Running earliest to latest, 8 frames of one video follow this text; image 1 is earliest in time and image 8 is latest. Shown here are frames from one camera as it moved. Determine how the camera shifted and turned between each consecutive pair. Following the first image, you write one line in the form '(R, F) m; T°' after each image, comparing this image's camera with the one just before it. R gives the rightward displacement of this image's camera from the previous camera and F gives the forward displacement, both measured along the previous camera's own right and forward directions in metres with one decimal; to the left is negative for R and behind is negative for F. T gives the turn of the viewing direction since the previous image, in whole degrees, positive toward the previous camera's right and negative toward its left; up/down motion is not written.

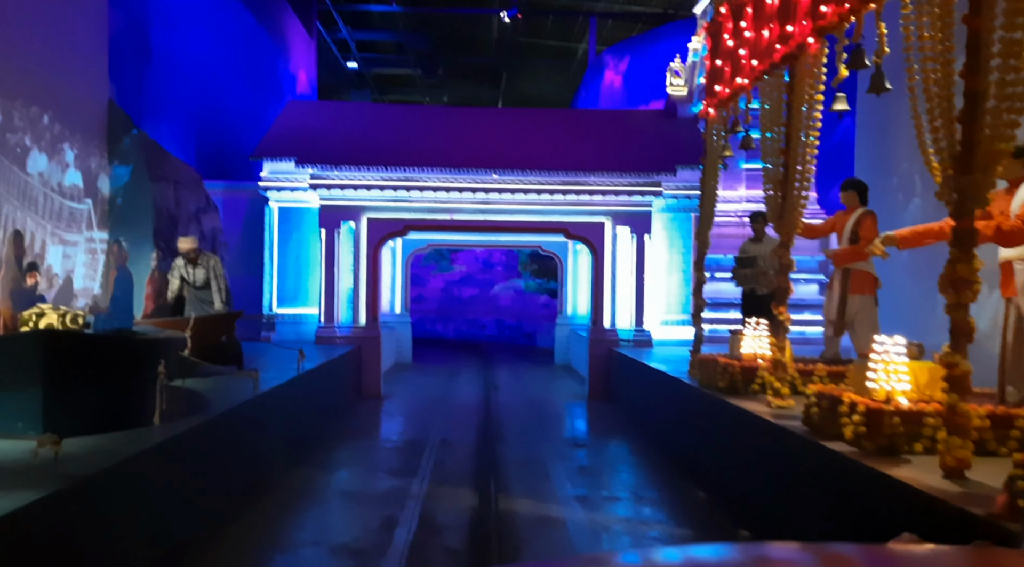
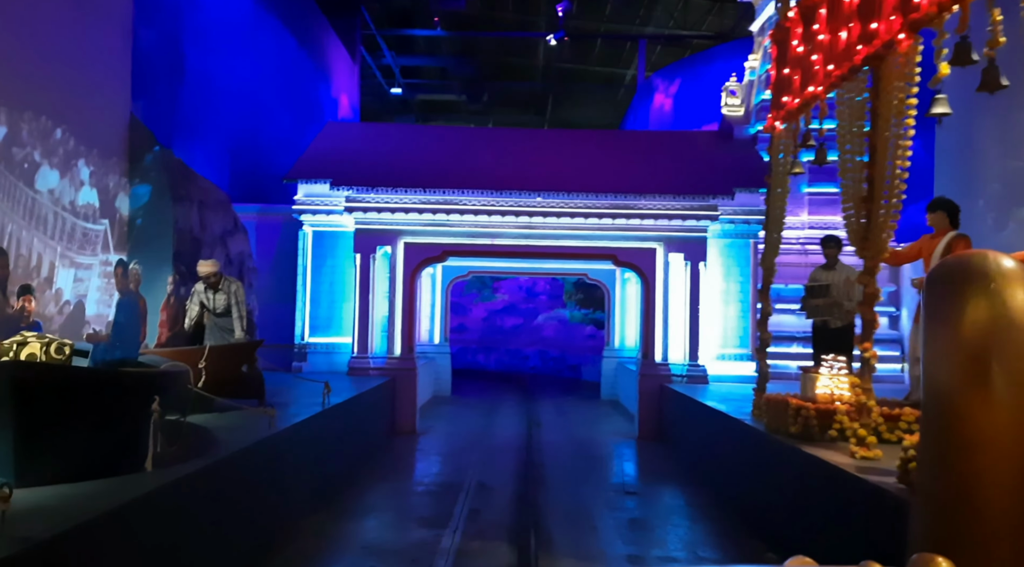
(0.0, +0.6) m; -3°
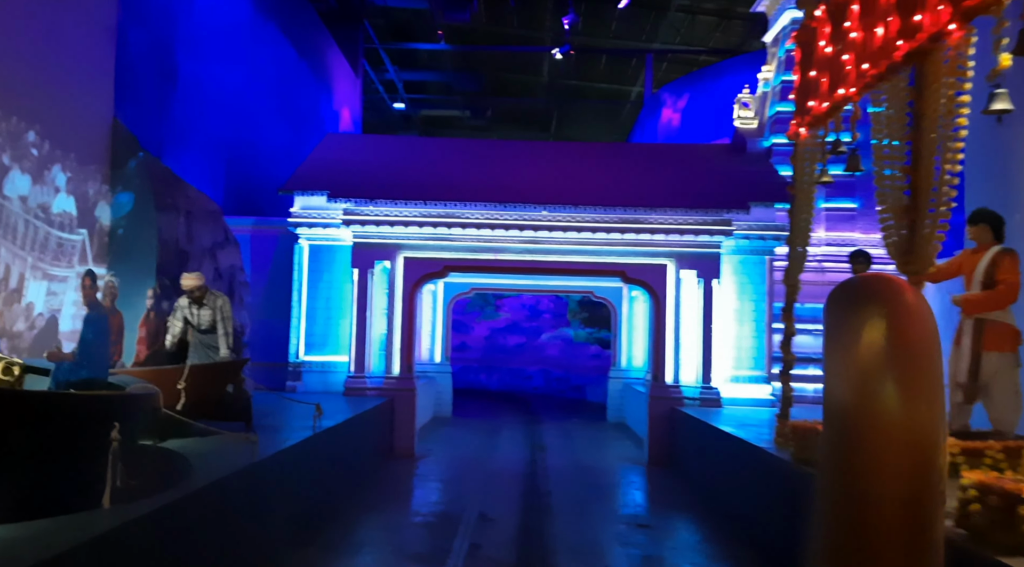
(0.0, +0.4) m; 0°
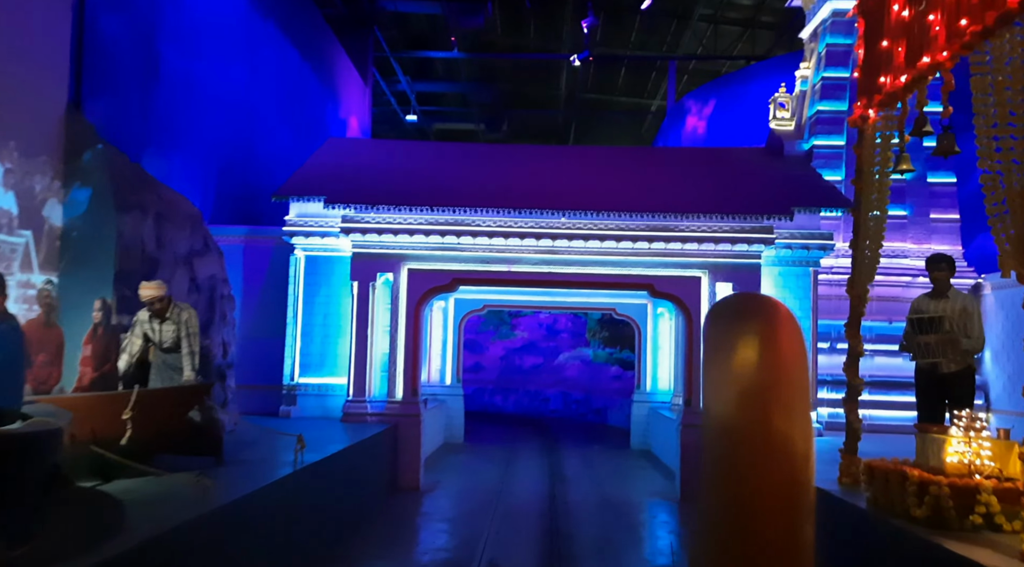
(0.0, +0.9) m; -1°
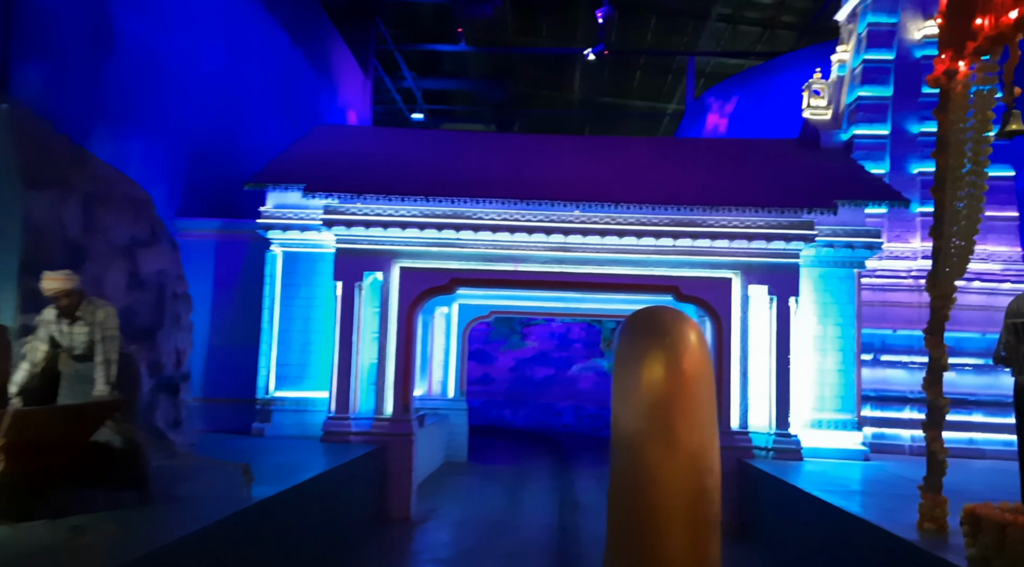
(+0.1, +1.0) m; -1°
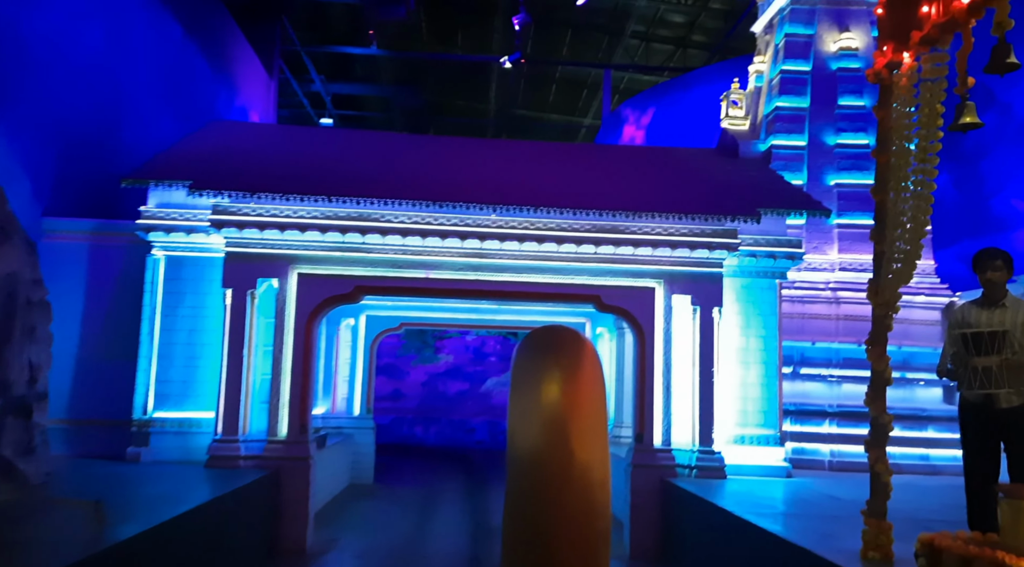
(0.0, +0.5) m; +6°
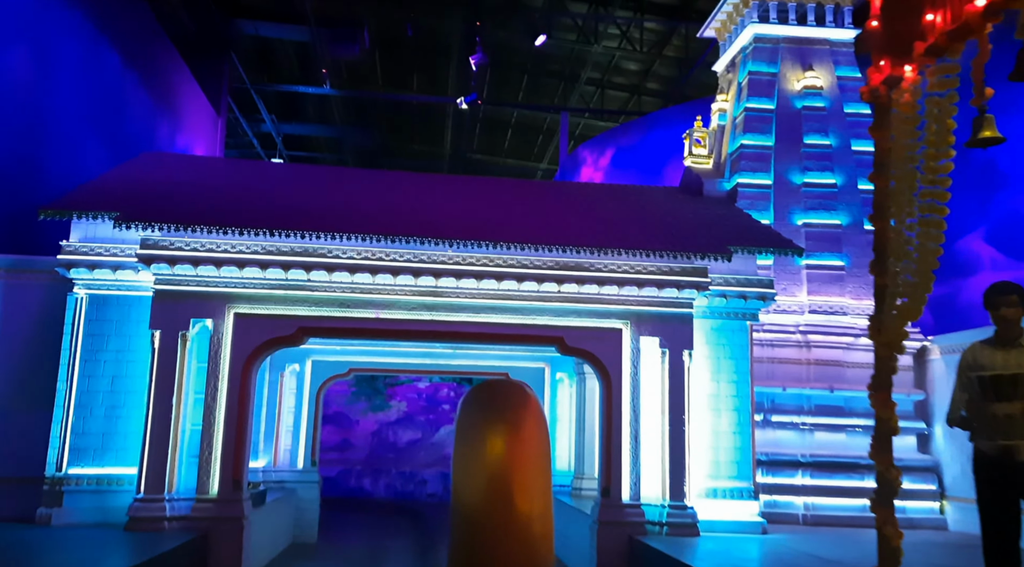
(0.0, +0.5) m; +3°
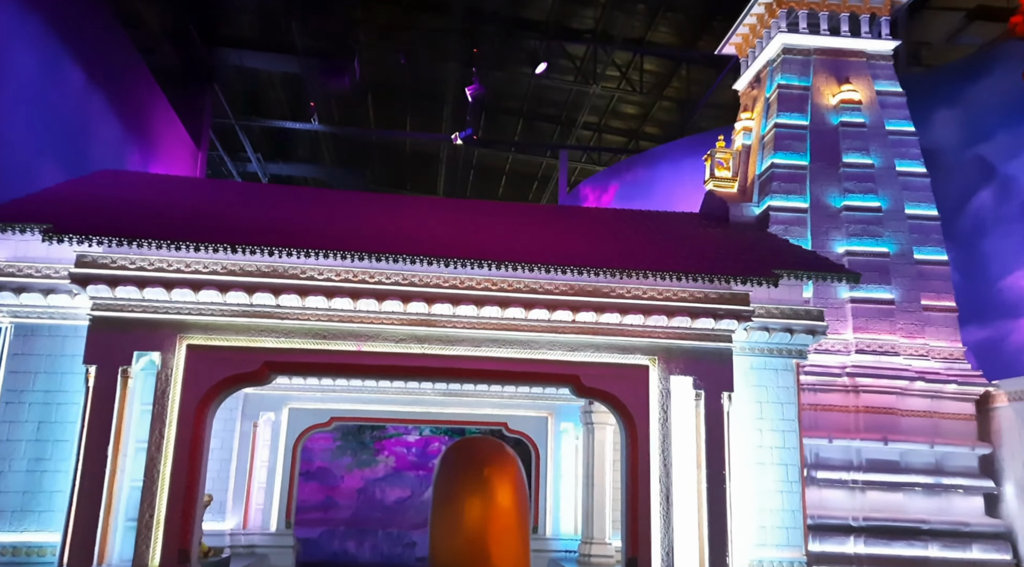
(-0.1, +1.1) m; +1°
